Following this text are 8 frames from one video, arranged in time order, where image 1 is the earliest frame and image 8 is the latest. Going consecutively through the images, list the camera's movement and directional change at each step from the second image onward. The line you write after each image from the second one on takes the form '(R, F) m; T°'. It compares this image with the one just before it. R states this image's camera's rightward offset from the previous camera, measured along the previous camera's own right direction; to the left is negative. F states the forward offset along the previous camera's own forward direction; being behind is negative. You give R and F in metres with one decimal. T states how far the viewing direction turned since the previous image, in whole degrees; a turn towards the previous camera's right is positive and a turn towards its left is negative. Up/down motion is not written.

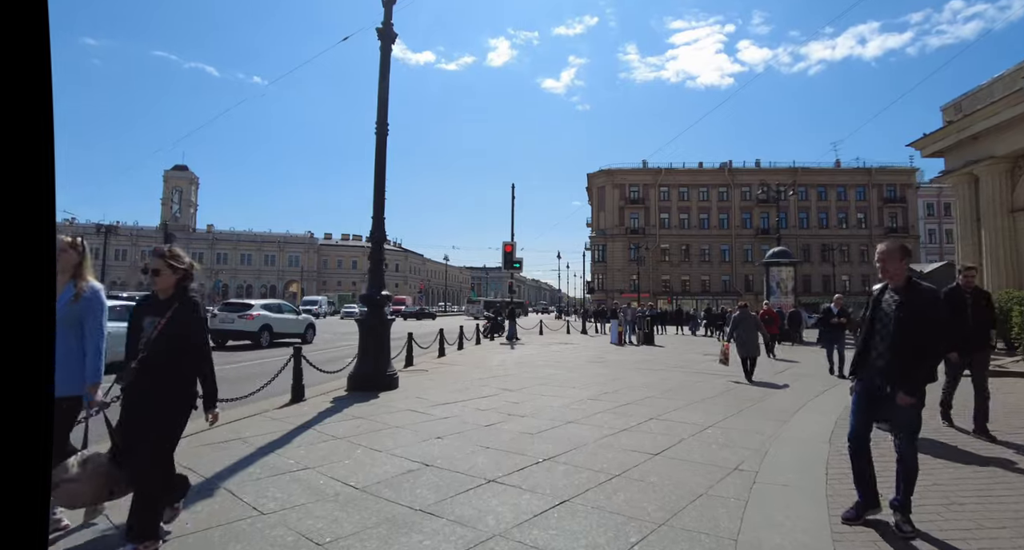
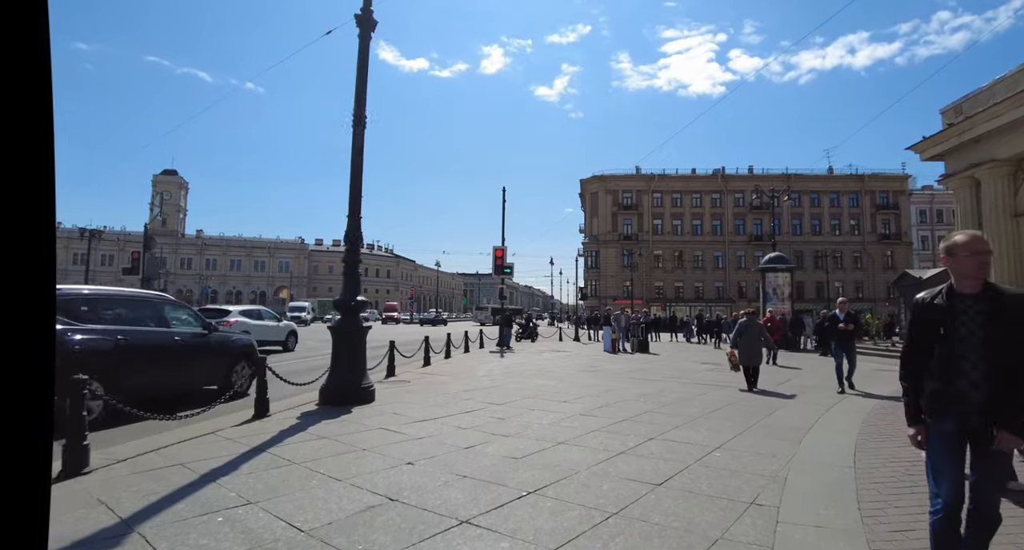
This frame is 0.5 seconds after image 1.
(+0.1, +0.8) m; +1°
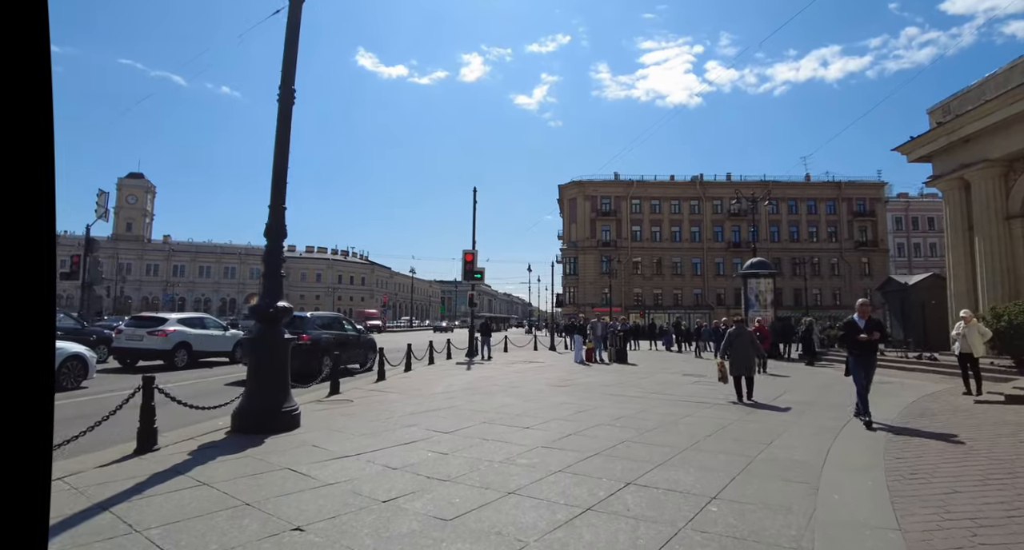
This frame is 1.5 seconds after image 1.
(+0.4, +1.5) m; +2°
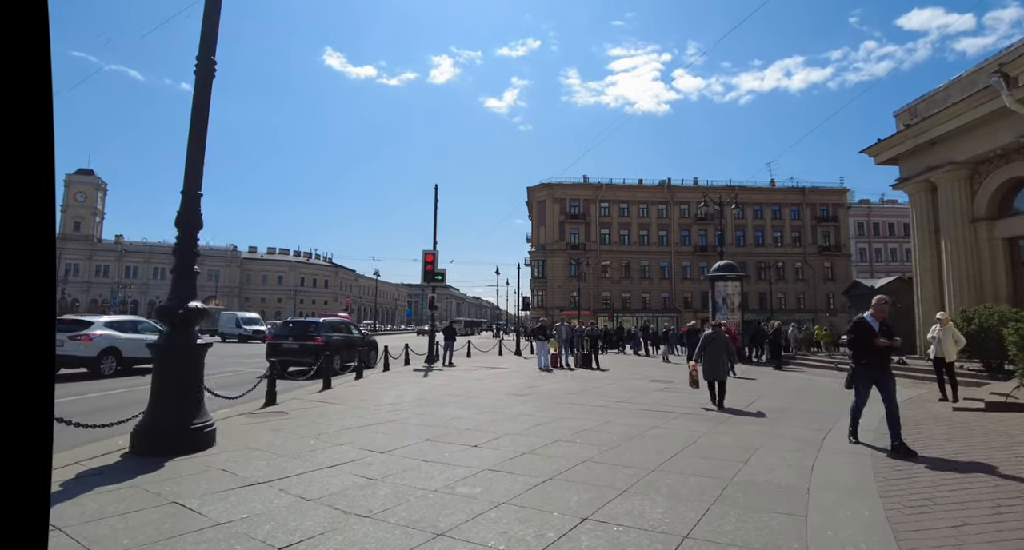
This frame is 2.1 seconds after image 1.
(+0.3, +0.9) m; +3°
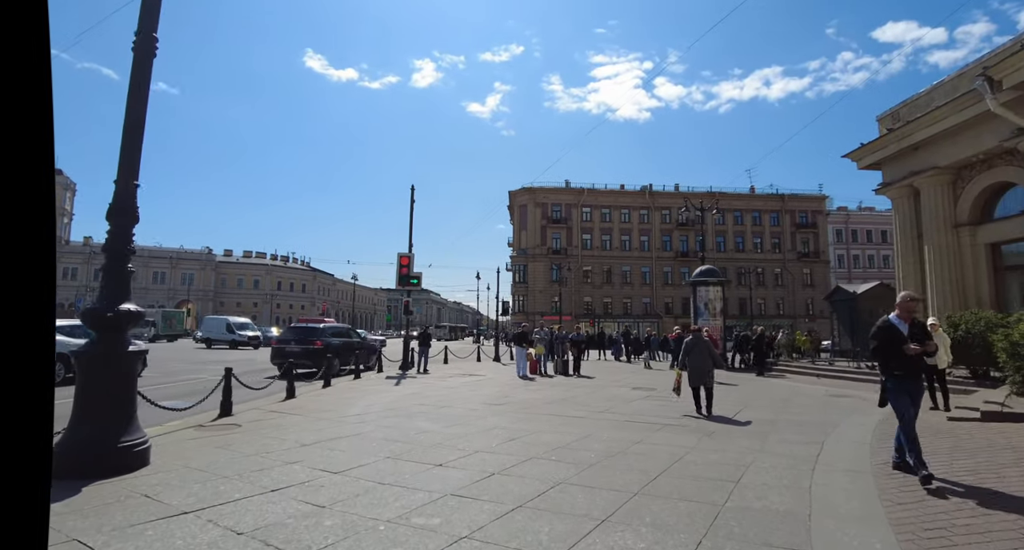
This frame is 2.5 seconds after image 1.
(+0.1, +0.6) m; +2°
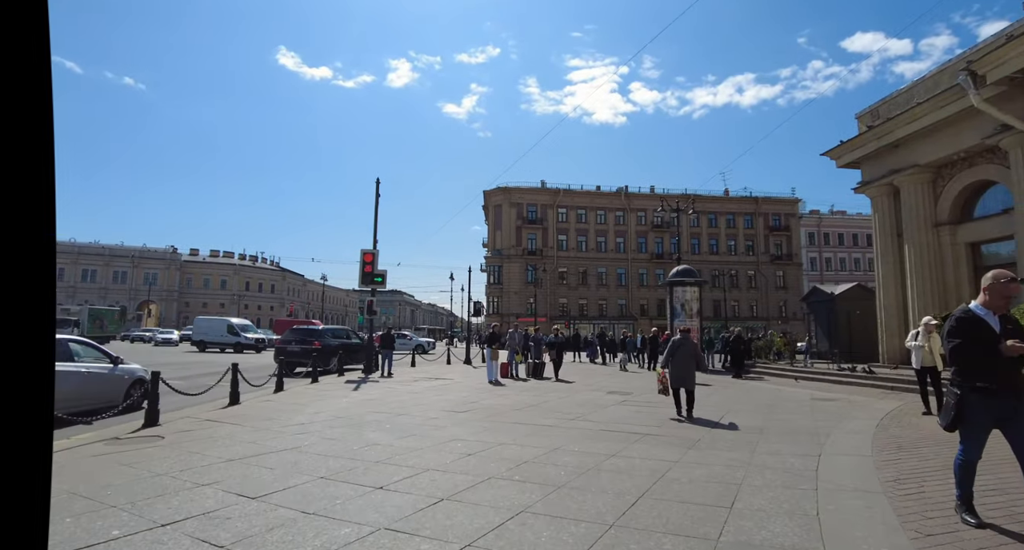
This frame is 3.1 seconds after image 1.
(+0.2, +0.9) m; +2°
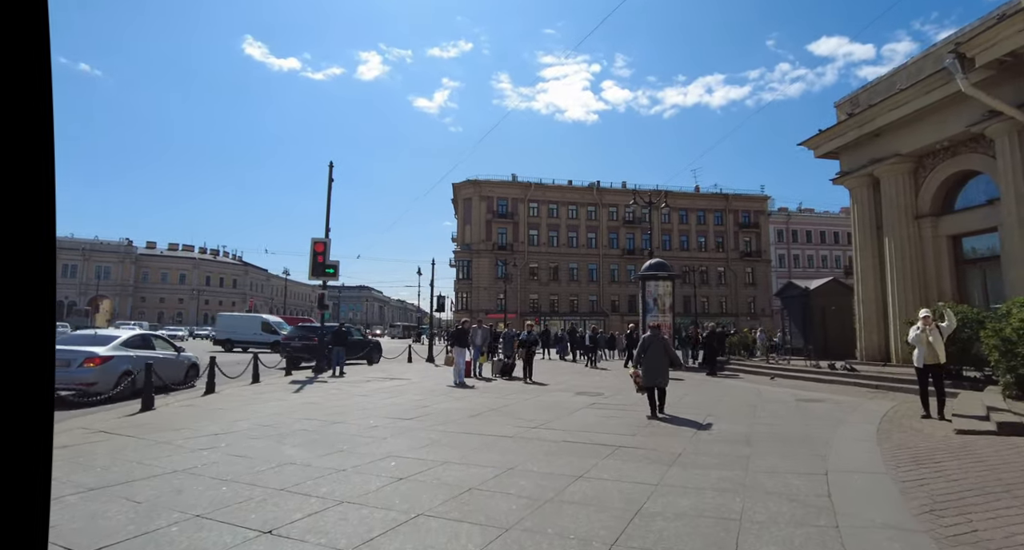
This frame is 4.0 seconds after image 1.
(+0.3, +1.3) m; +3°
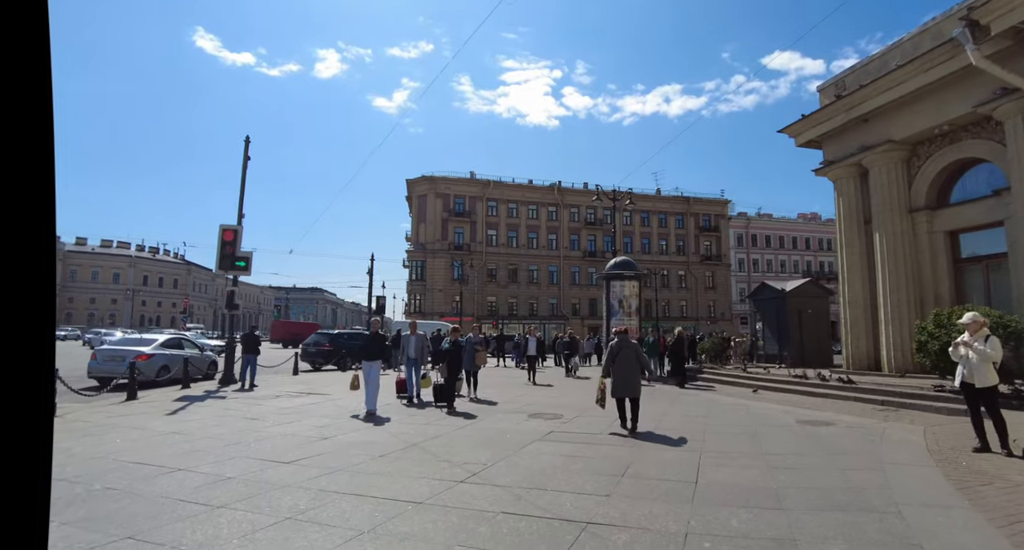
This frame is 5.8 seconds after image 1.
(+0.4, +2.4) m; +4°
